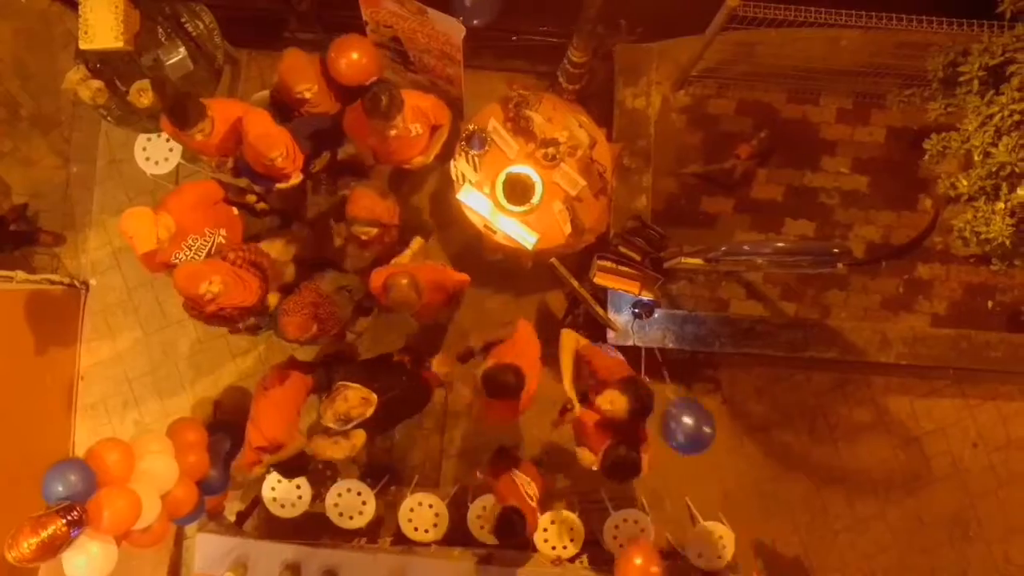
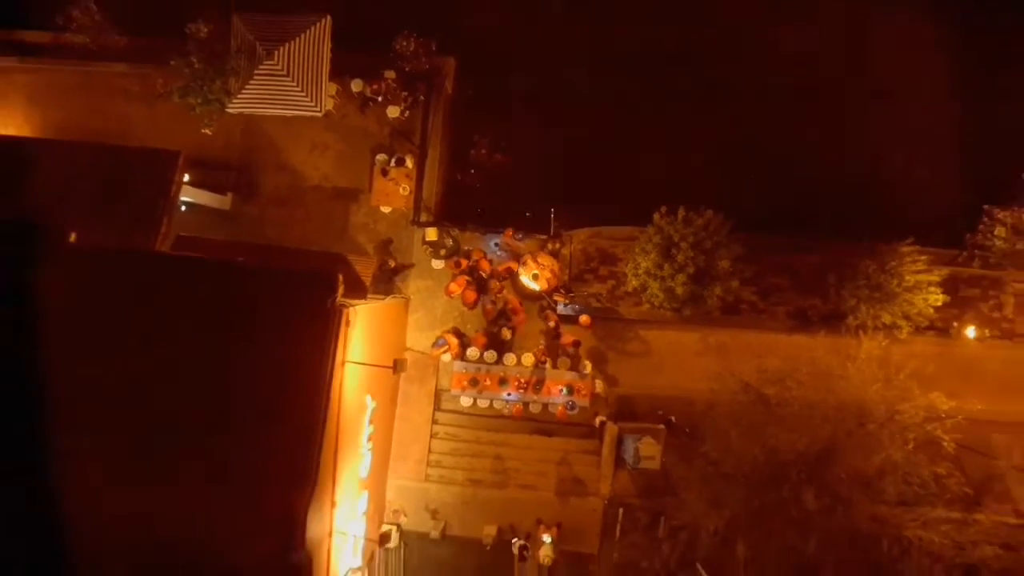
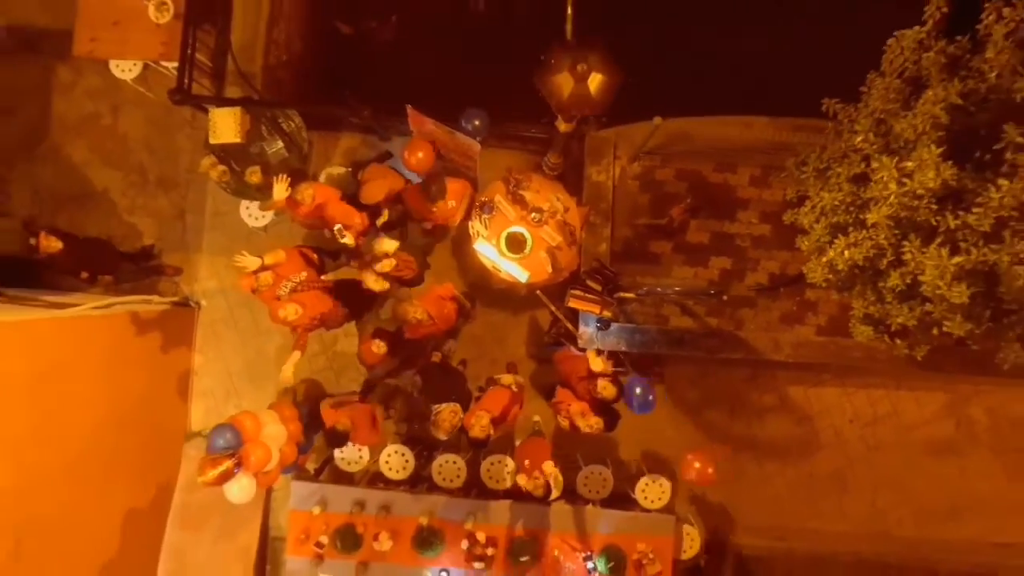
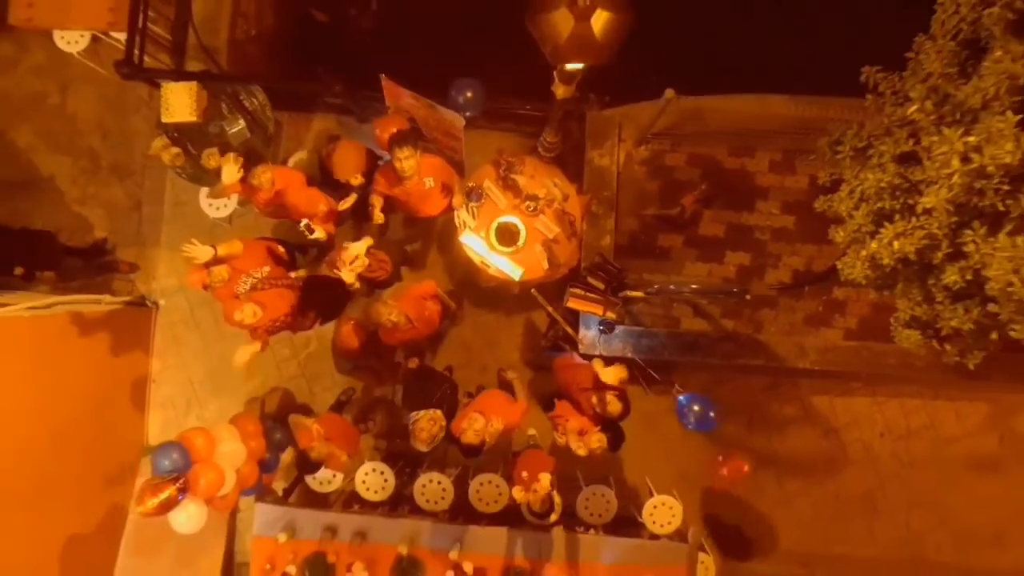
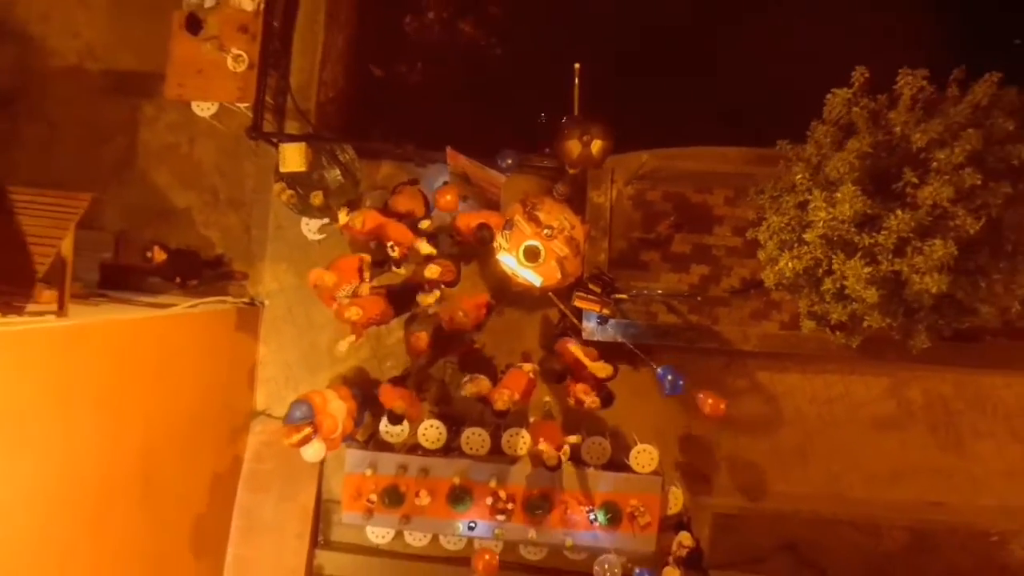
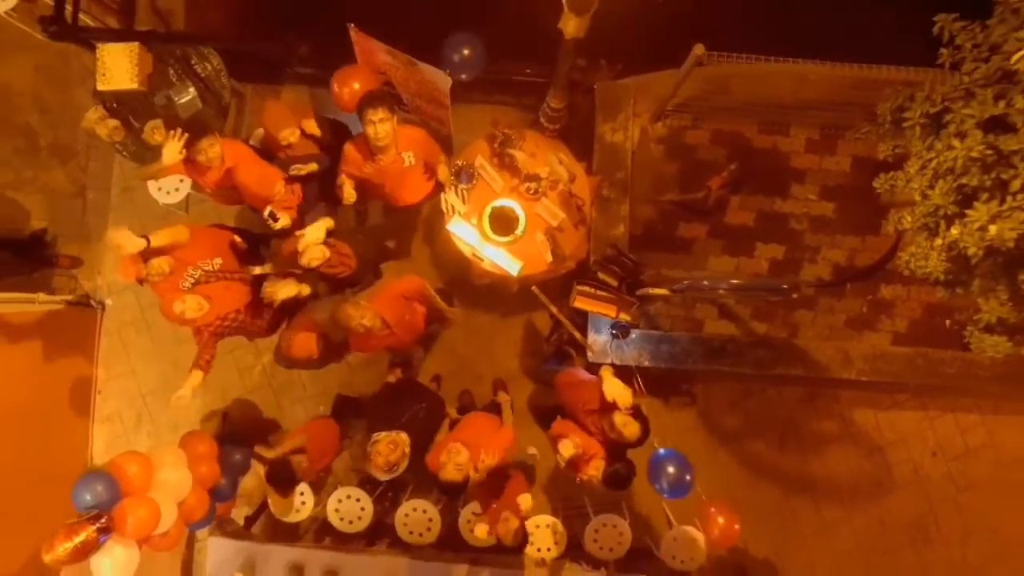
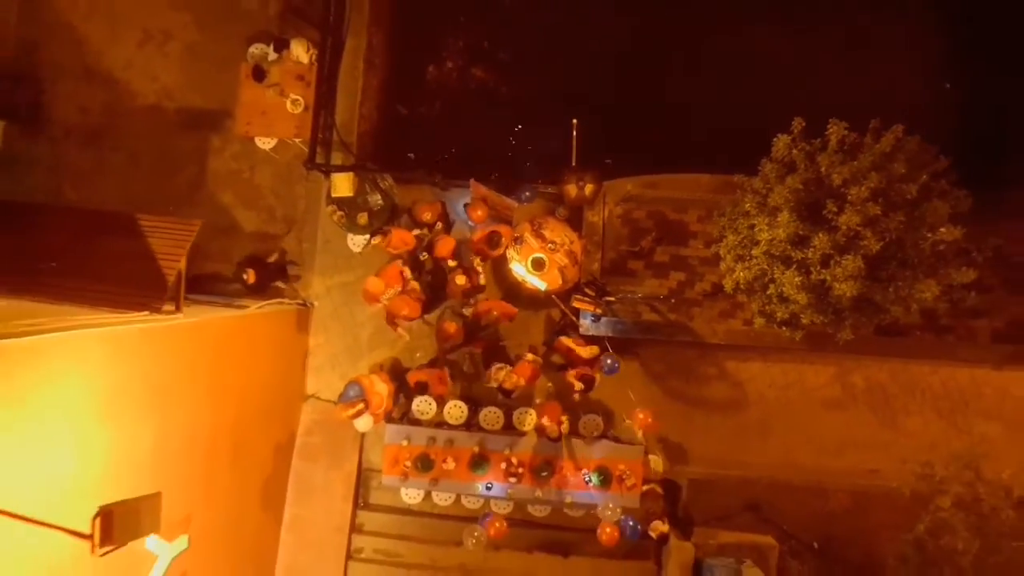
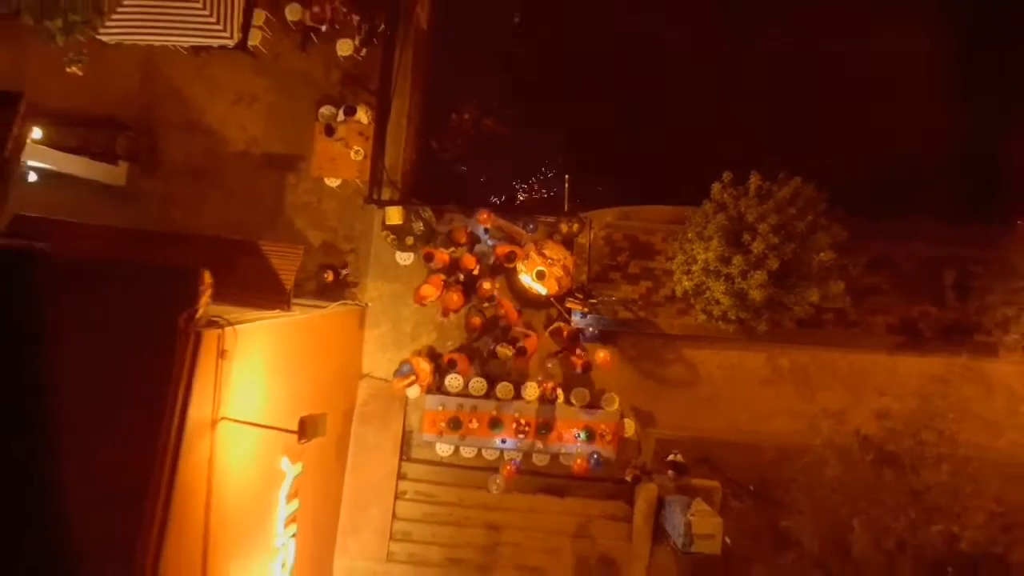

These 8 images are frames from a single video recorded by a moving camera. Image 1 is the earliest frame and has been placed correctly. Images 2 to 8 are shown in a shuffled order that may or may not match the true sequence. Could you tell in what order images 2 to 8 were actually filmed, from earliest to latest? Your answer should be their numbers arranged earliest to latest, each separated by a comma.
6, 4, 3, 5, 7, 8, 2
